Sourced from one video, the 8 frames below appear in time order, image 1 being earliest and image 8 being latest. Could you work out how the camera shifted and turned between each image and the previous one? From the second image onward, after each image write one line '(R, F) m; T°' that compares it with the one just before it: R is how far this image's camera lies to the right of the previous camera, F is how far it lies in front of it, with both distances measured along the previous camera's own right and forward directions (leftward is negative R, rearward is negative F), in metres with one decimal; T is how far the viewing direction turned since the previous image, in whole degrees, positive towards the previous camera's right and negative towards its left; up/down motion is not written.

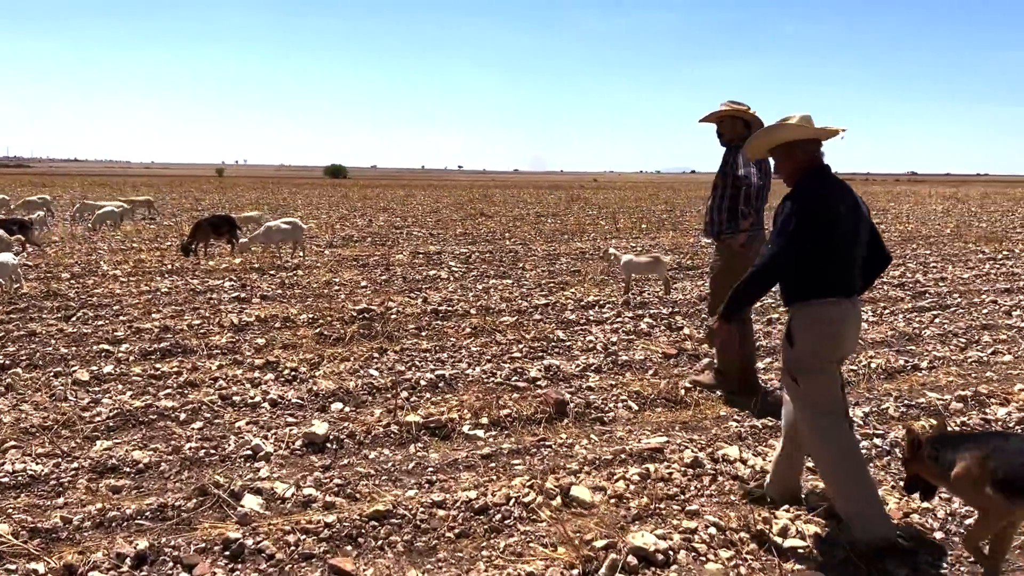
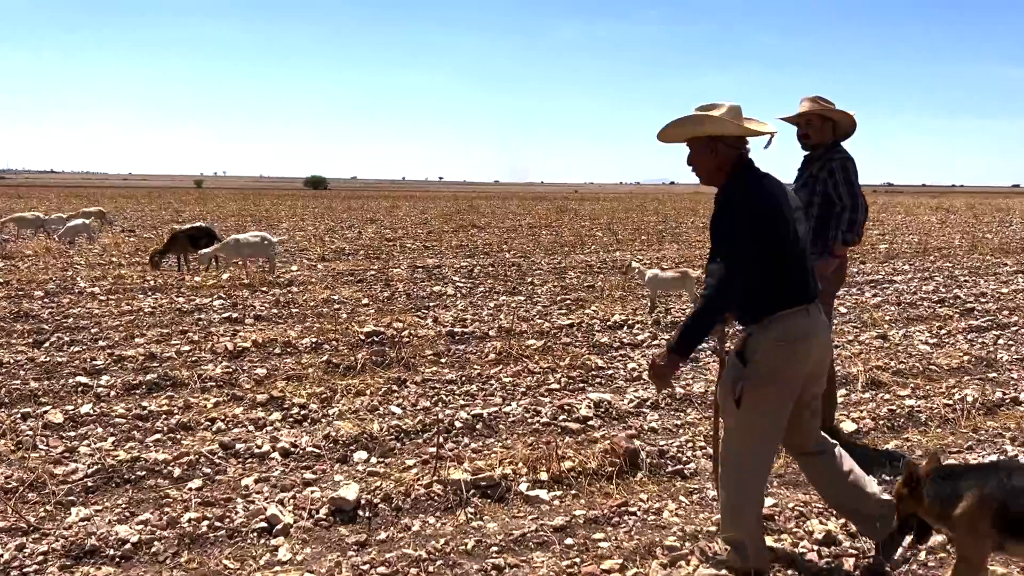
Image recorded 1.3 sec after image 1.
(-0.4, +1.0) m; +1°
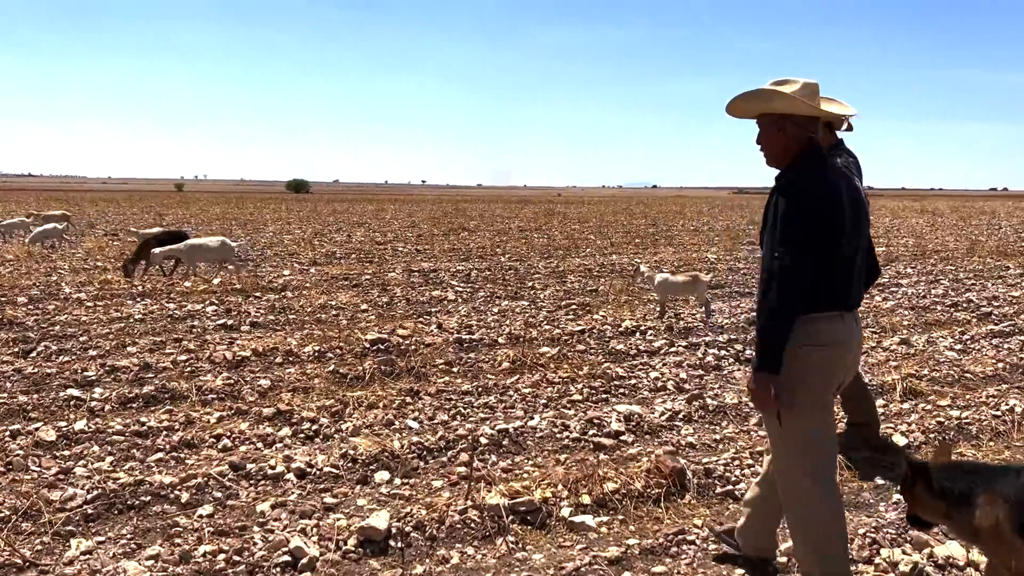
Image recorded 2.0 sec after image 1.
(-0.3, +0.4) m; +1°
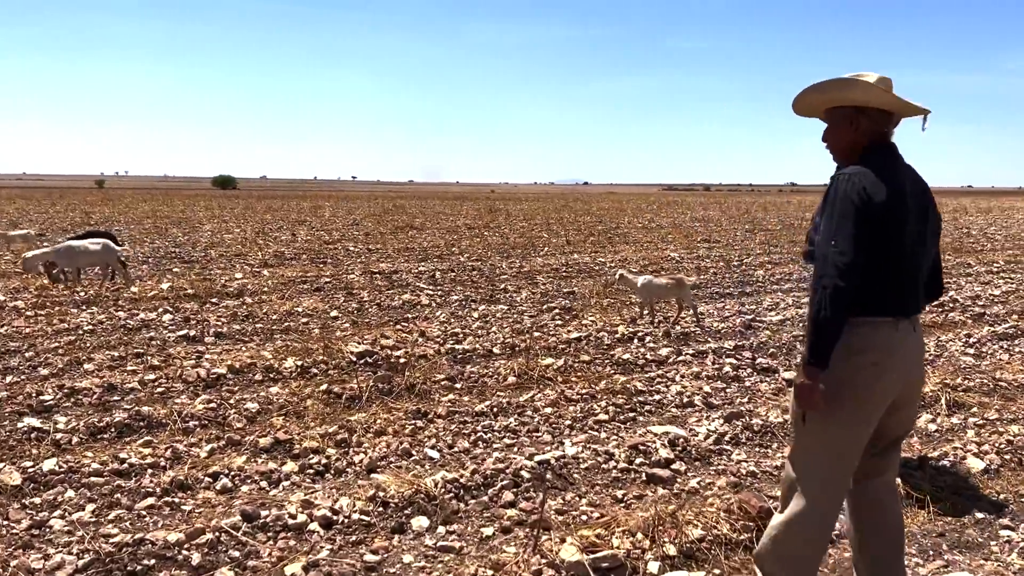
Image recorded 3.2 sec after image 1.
(-0.6, +0.7) m; +4°
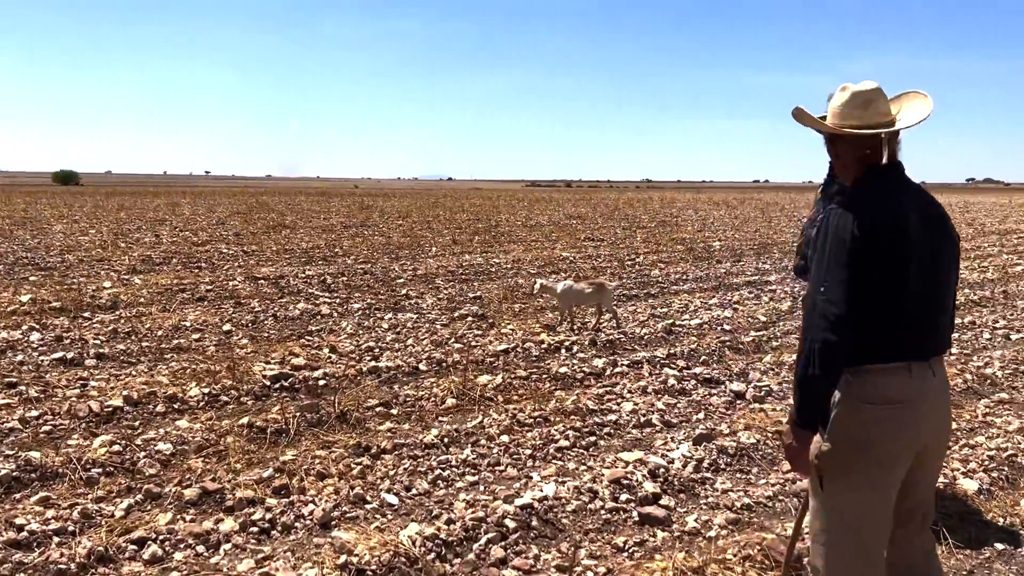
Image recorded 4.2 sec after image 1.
(-0.5, +0.6) m; +8°
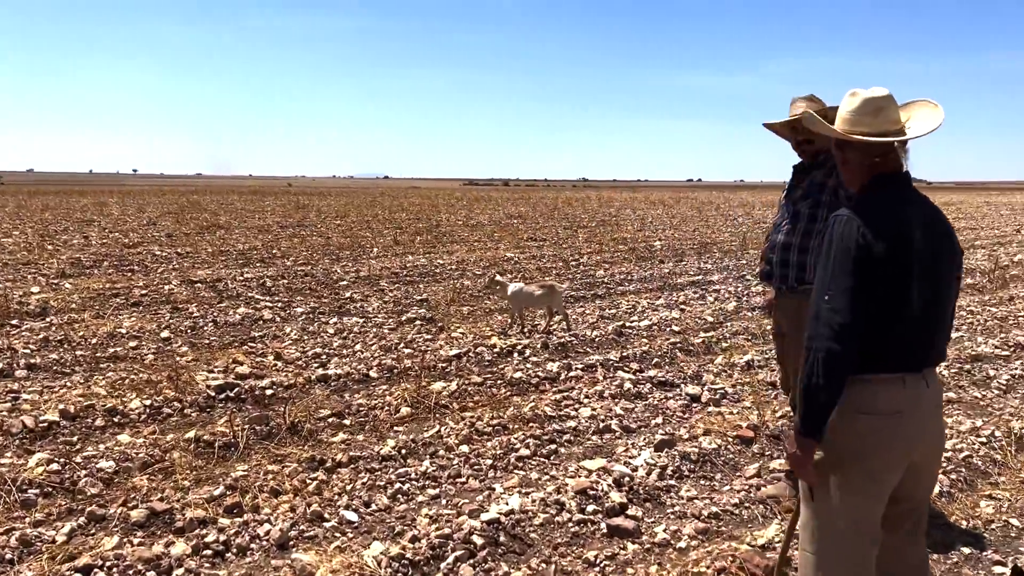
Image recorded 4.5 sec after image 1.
(-0.1, +0.1) m; +4°
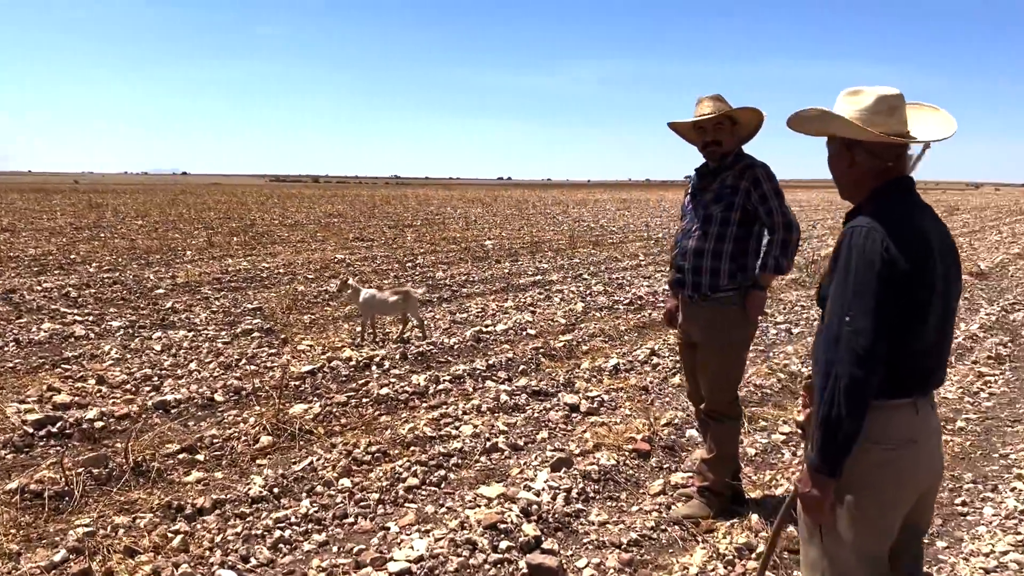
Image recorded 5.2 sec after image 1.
(-0.4, +0.5) m; +11°
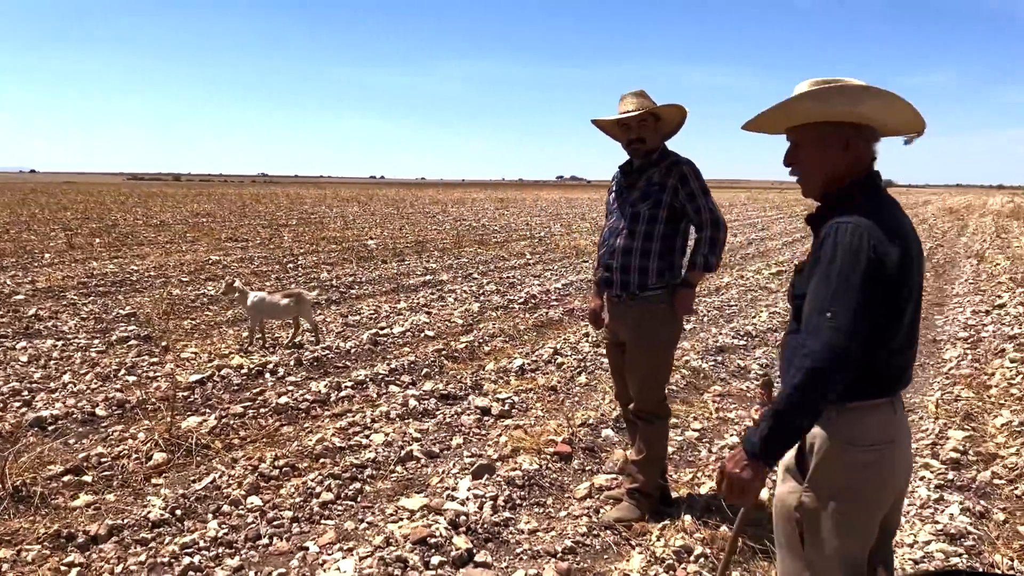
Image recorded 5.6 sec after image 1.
(-0.2, +0.2) m; +8°
